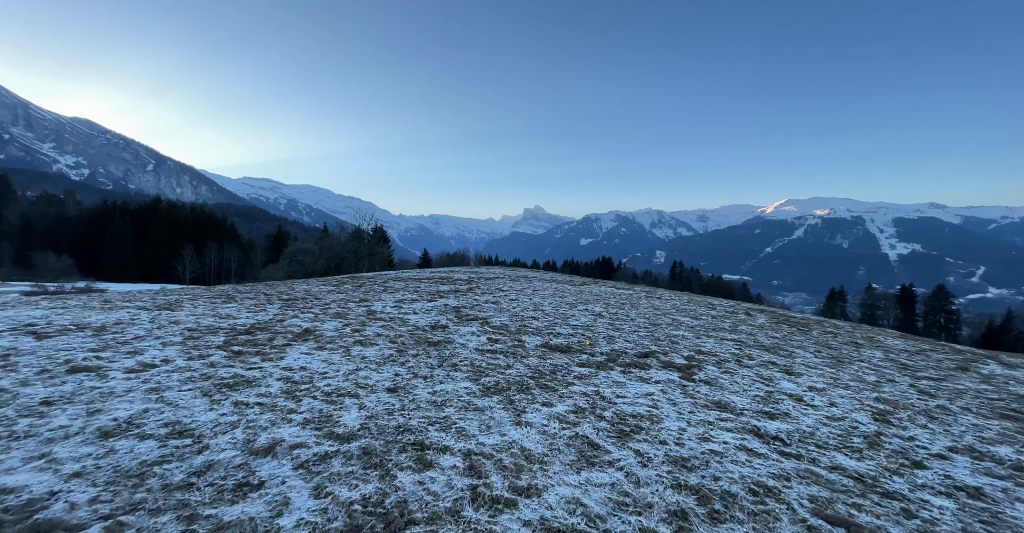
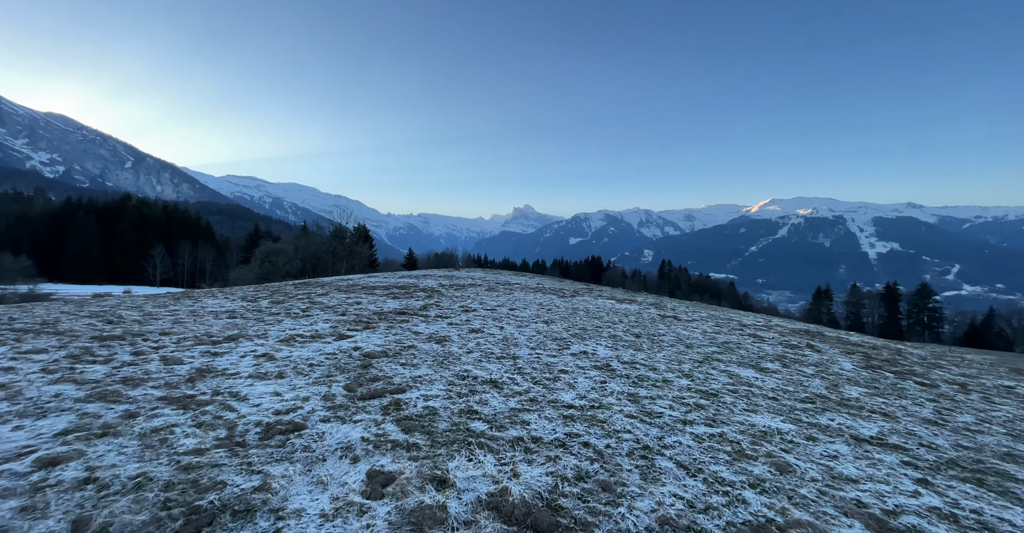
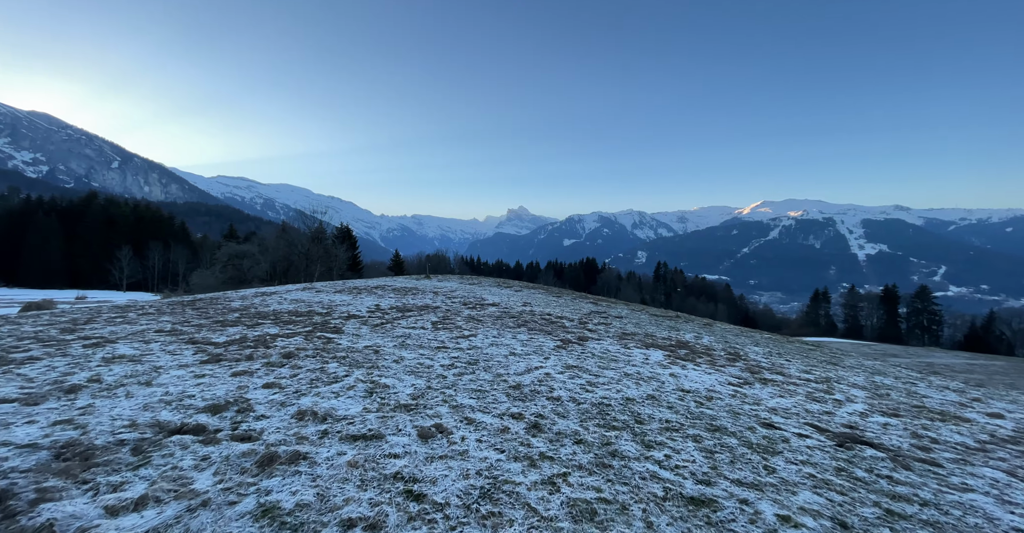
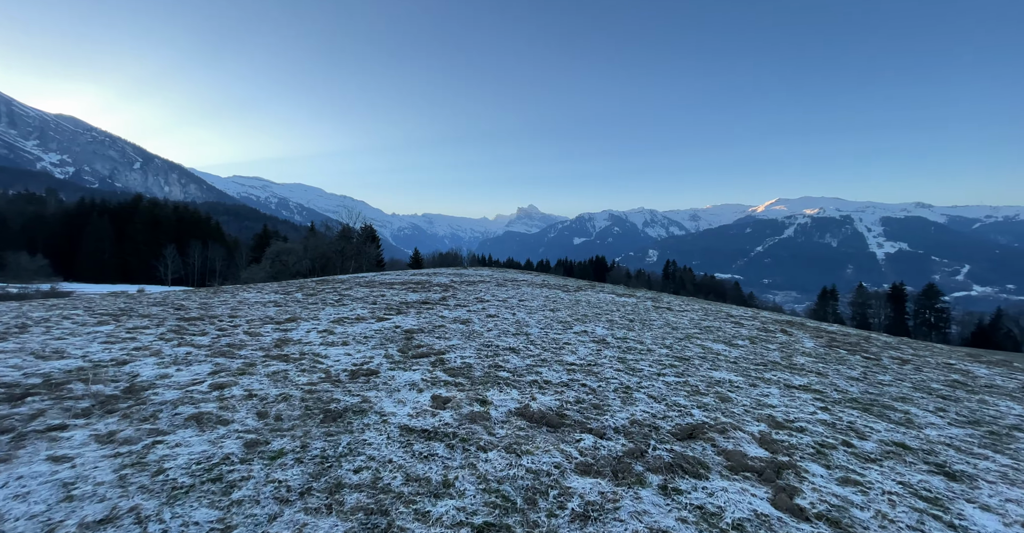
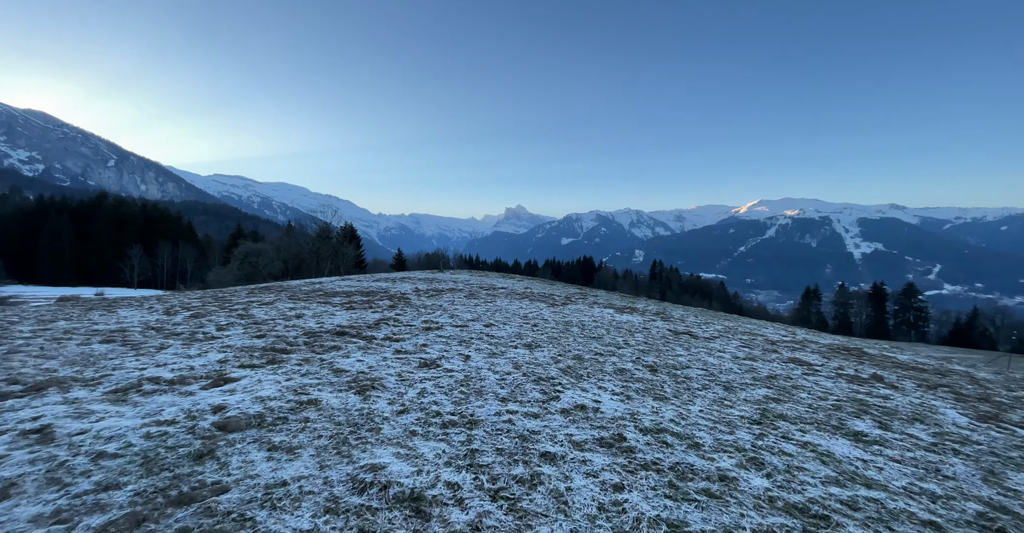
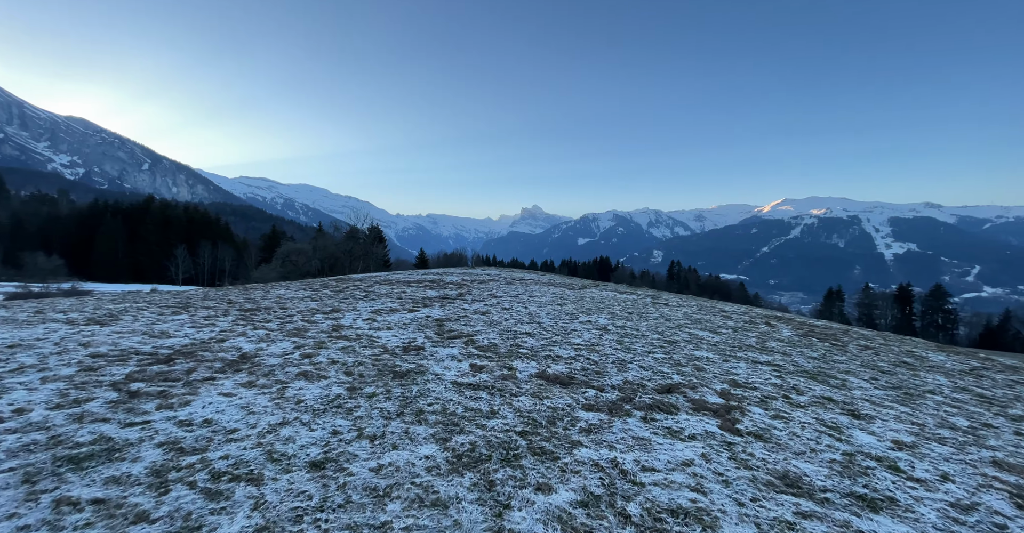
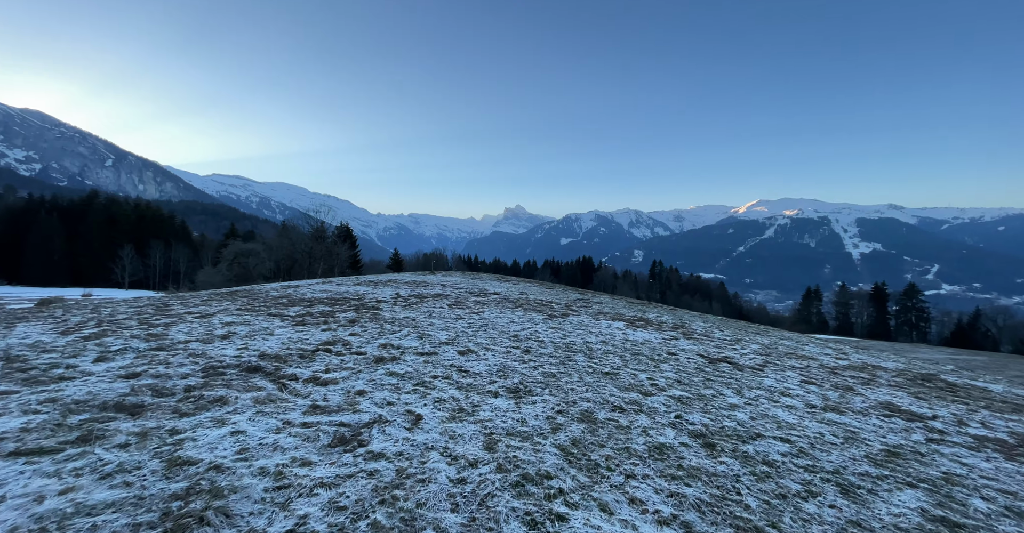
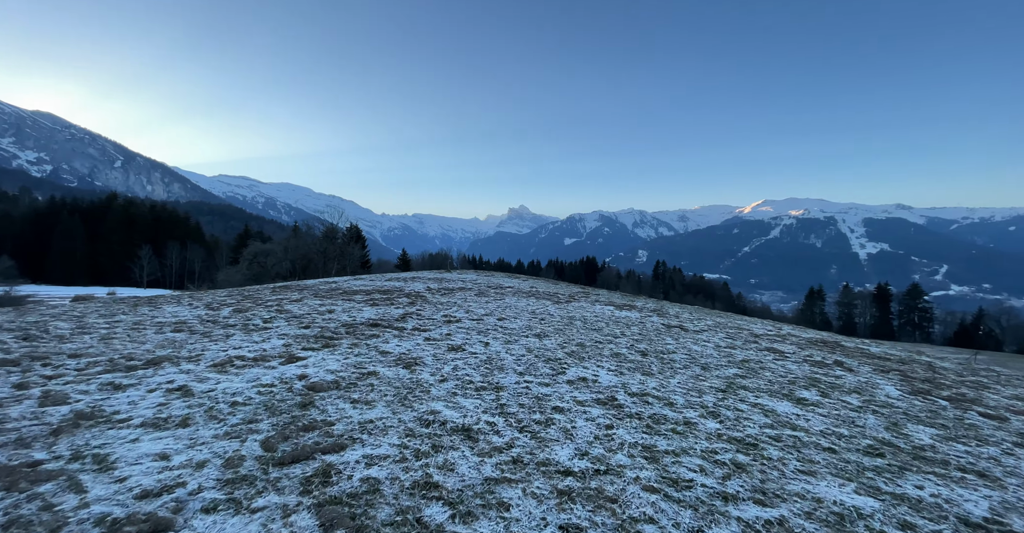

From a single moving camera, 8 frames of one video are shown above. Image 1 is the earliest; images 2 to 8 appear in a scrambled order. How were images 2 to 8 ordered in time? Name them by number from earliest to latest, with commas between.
6, 4, 2, 8, 5, 7, 3
